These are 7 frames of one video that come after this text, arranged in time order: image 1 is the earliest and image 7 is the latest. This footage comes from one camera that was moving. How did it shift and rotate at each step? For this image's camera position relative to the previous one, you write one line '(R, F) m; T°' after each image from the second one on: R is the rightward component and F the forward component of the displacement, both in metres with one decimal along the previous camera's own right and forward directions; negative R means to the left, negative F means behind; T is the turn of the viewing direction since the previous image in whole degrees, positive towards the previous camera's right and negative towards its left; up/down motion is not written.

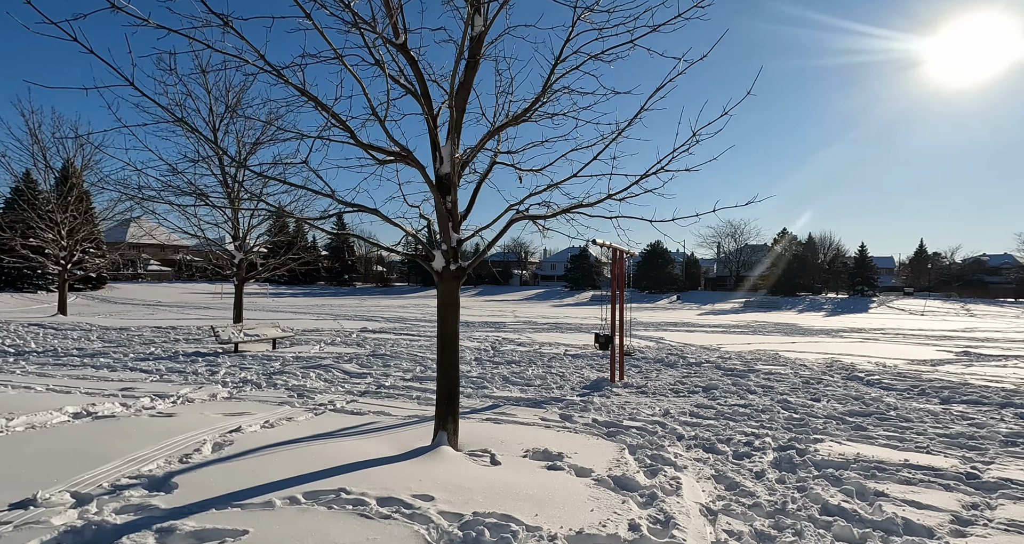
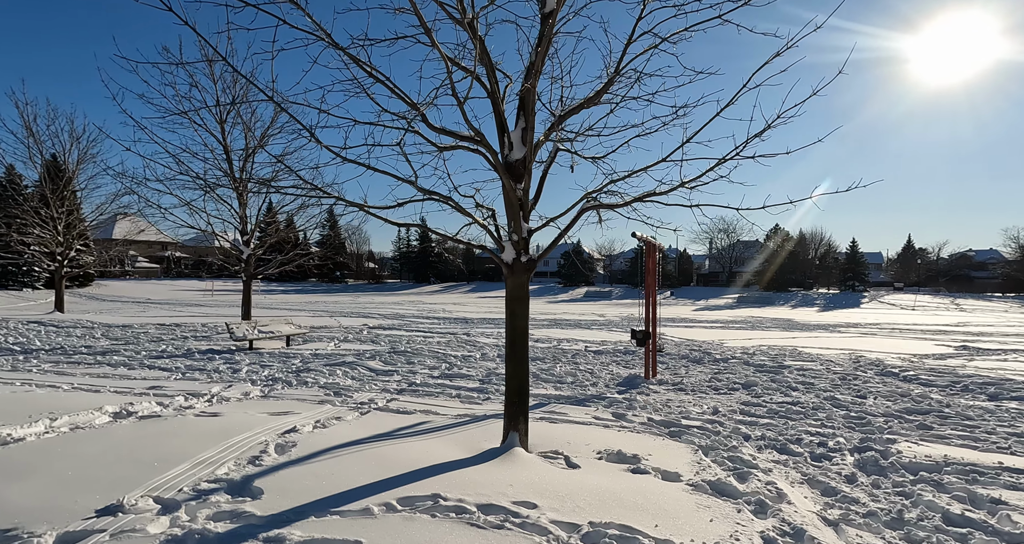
(-0.4, +0.1) m; 0°
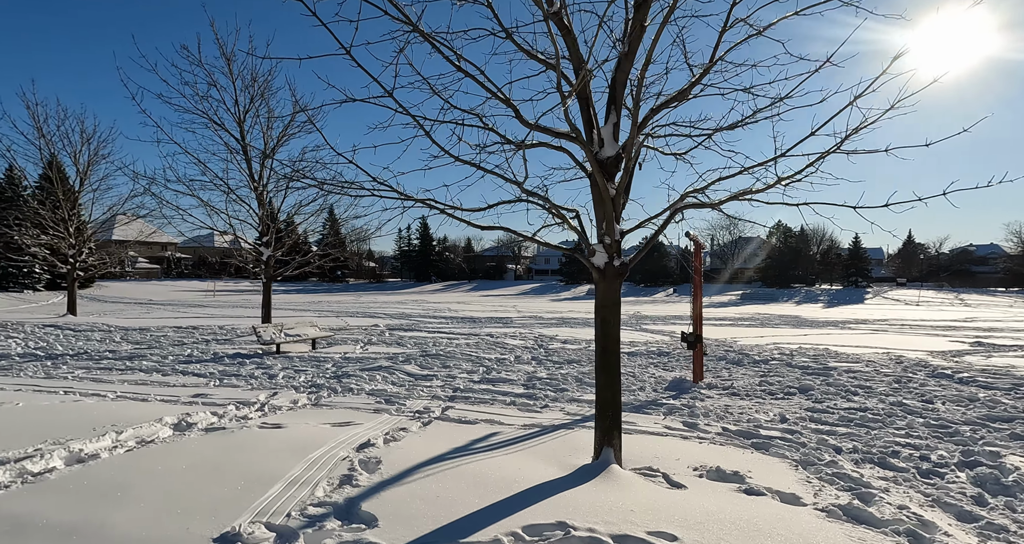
(-0.4, +0.1) m; -1°
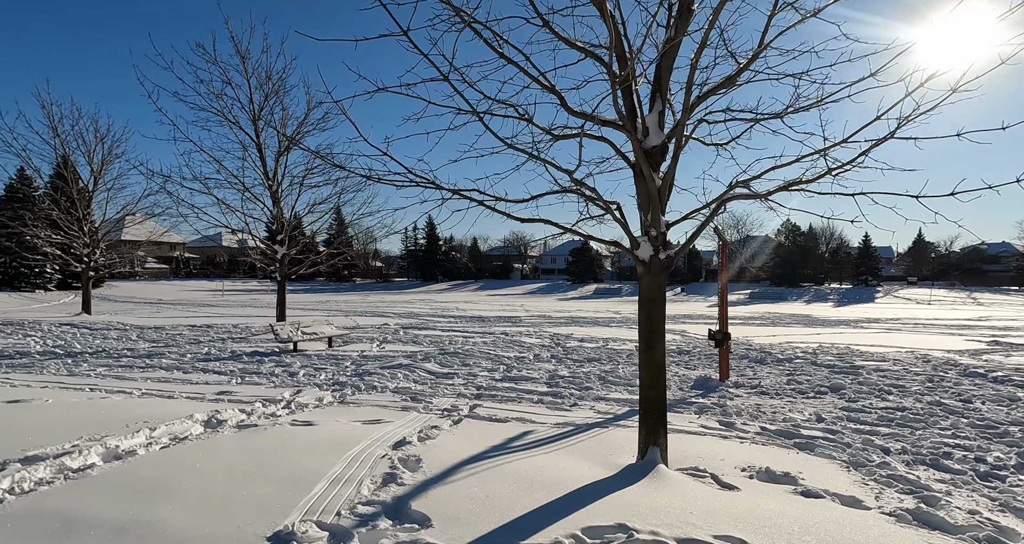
(-0.2, +0.1) m; -1°
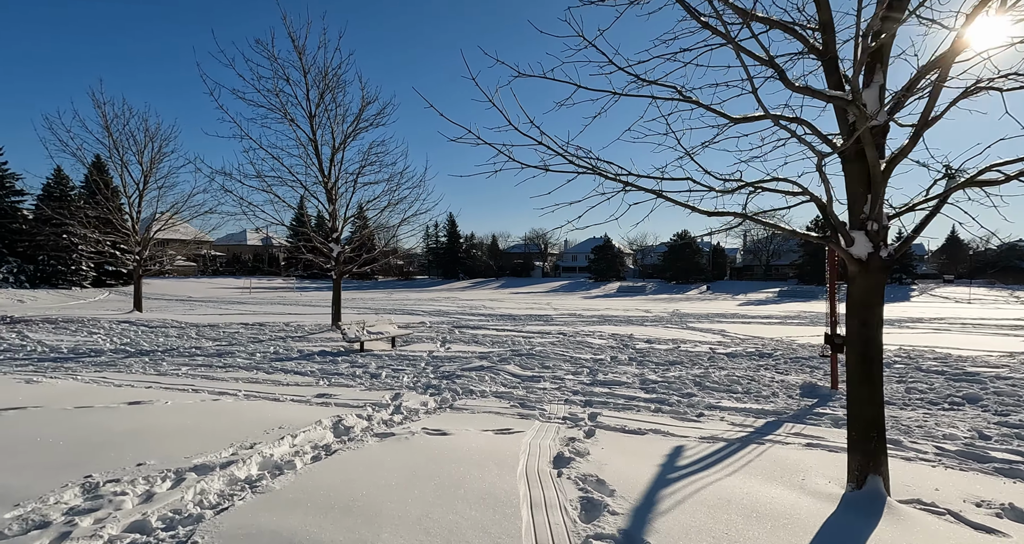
(-0.8, +0.2) m; -4°
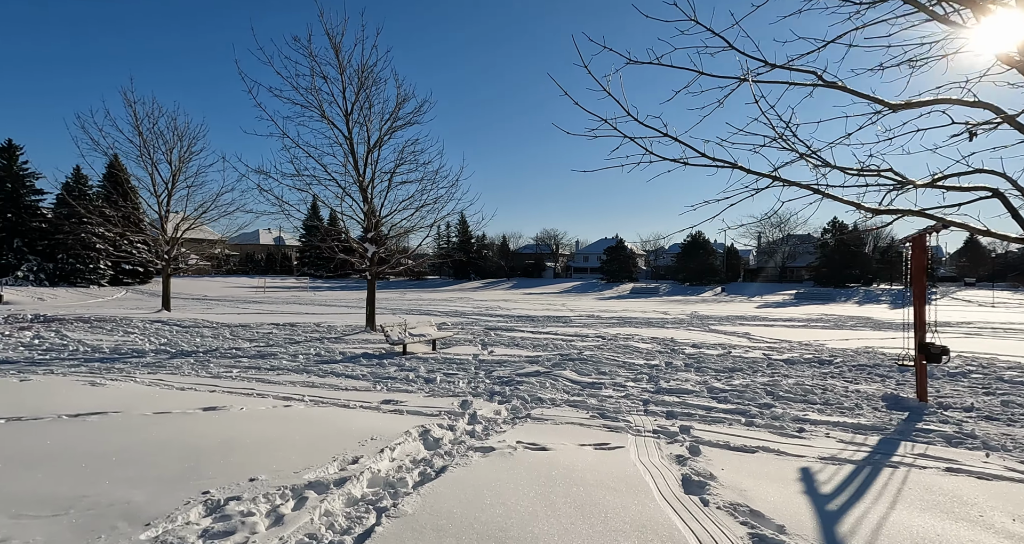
(-0.6, +0.2) m; -3°
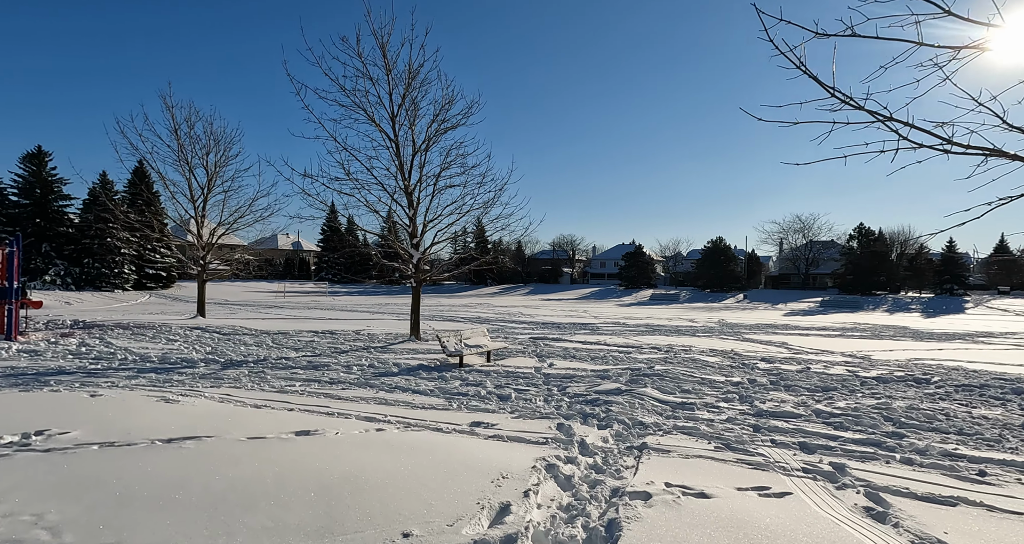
(-0.8, +0.5) m; -3°
